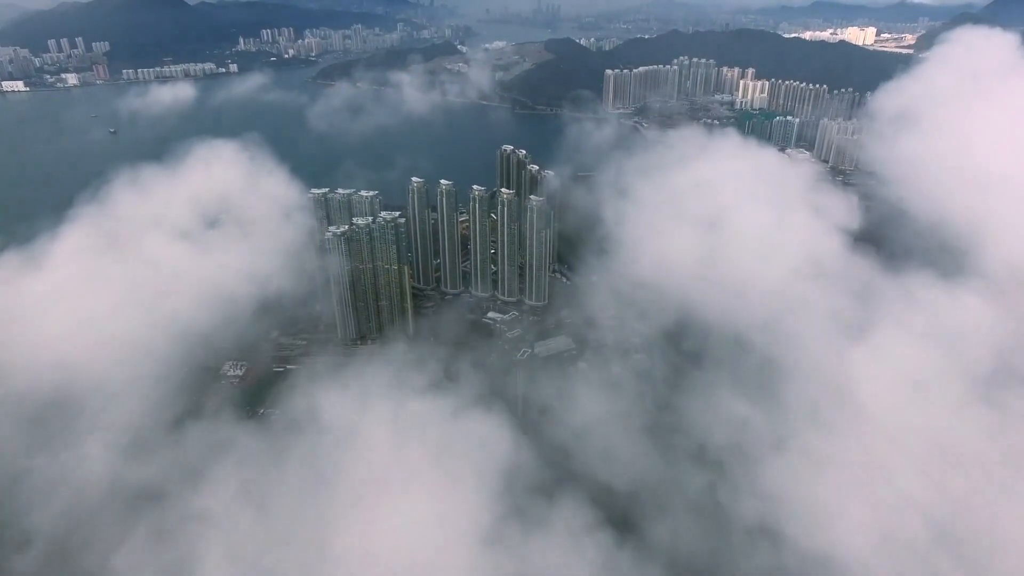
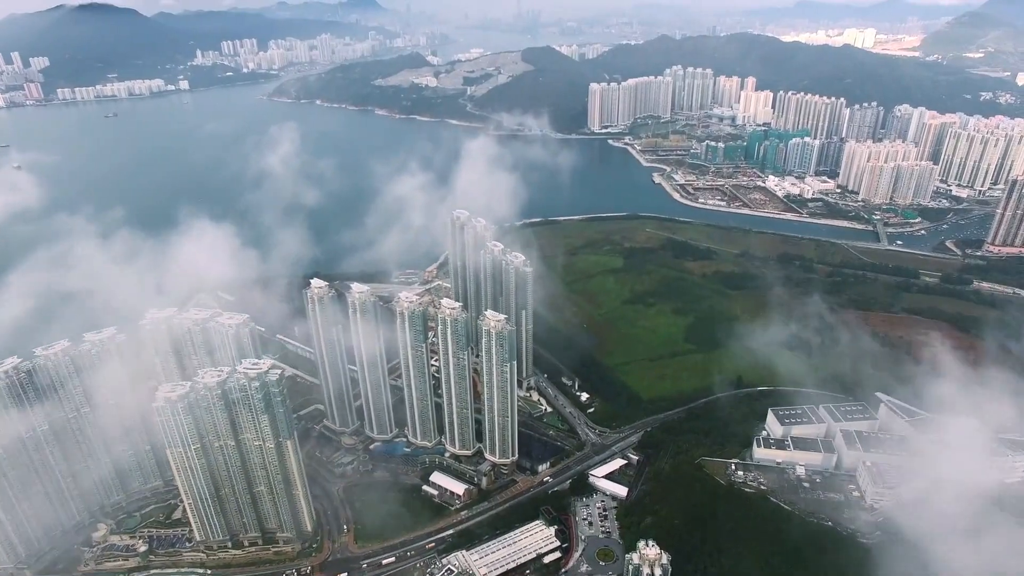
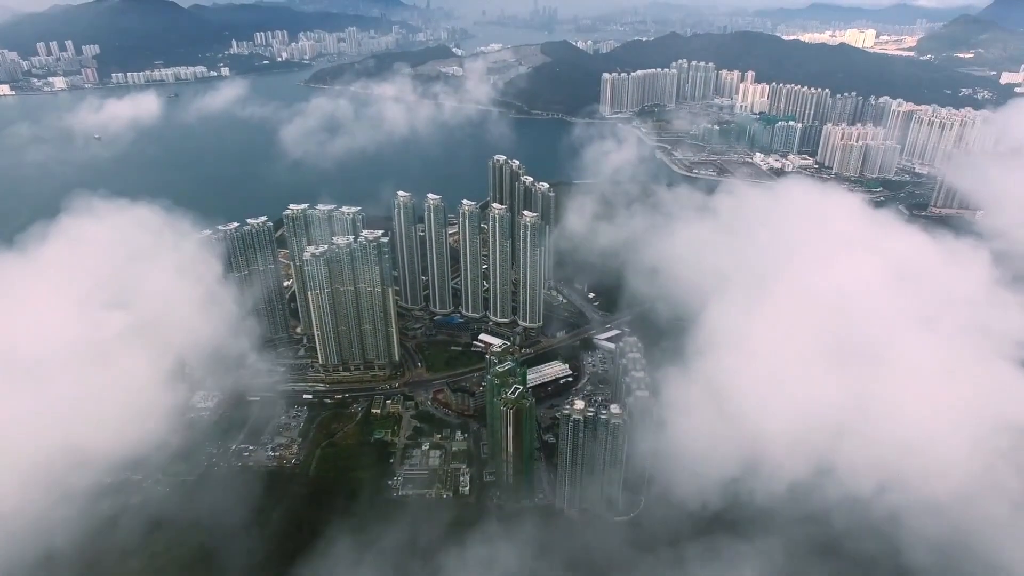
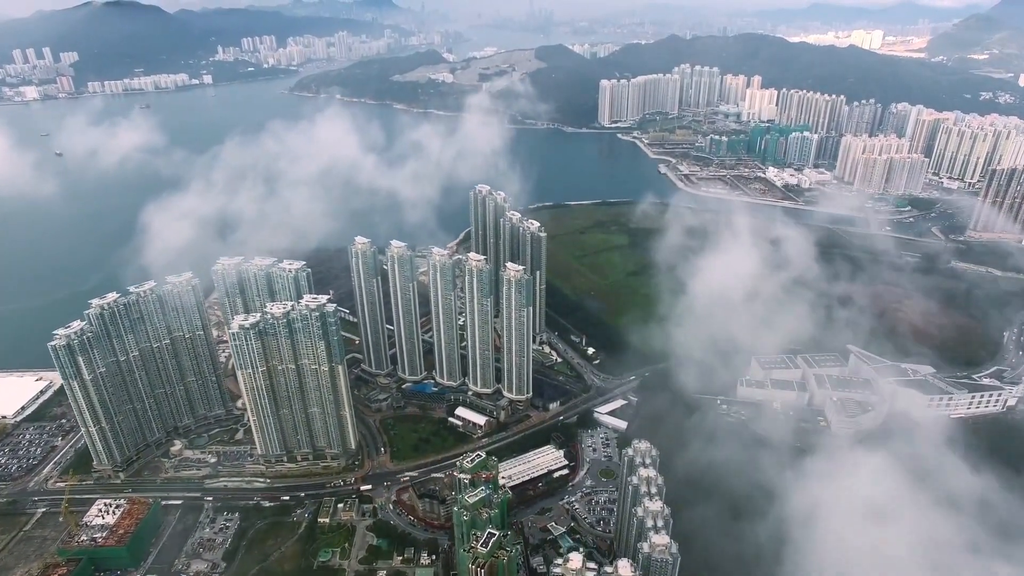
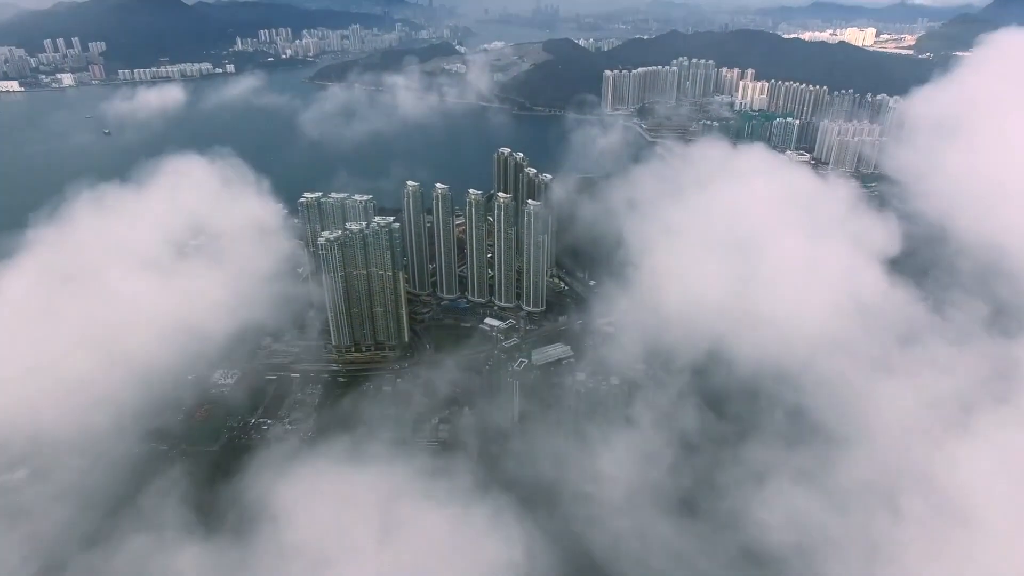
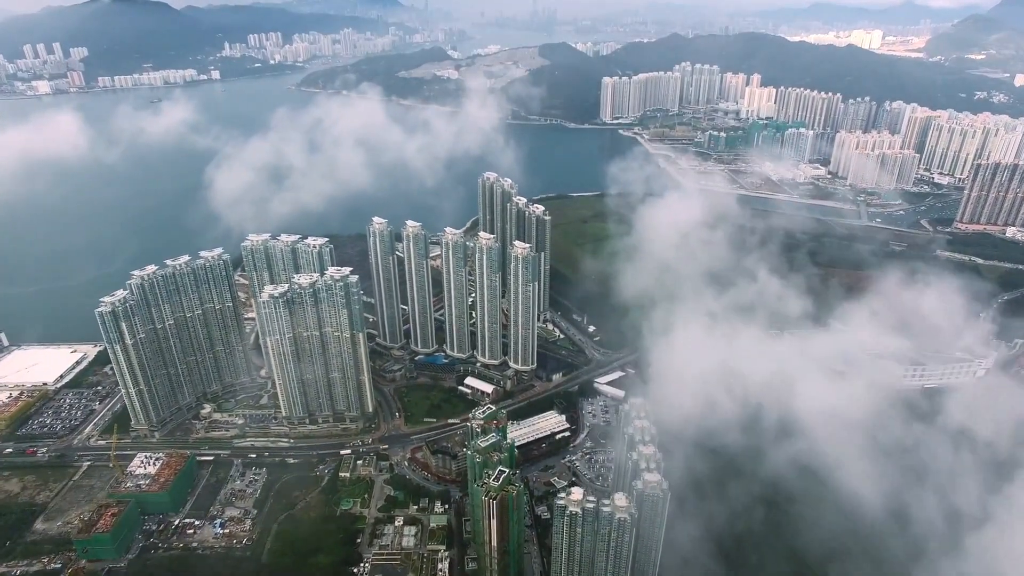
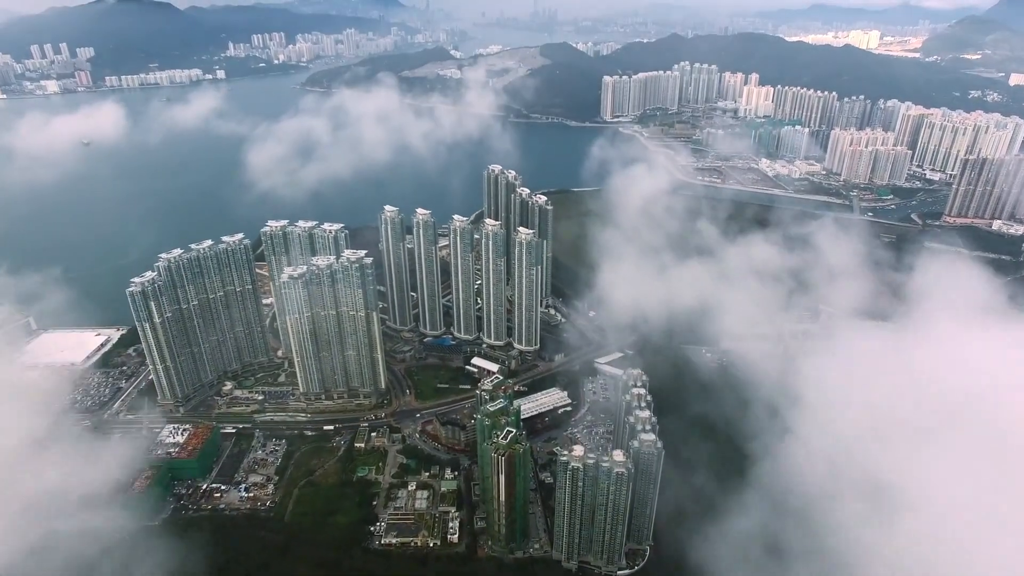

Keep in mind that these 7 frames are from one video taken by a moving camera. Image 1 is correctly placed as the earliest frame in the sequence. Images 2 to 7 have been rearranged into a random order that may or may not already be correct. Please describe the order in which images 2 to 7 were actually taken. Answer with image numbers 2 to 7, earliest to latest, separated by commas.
5, 3, 7, 6, 4, 2
